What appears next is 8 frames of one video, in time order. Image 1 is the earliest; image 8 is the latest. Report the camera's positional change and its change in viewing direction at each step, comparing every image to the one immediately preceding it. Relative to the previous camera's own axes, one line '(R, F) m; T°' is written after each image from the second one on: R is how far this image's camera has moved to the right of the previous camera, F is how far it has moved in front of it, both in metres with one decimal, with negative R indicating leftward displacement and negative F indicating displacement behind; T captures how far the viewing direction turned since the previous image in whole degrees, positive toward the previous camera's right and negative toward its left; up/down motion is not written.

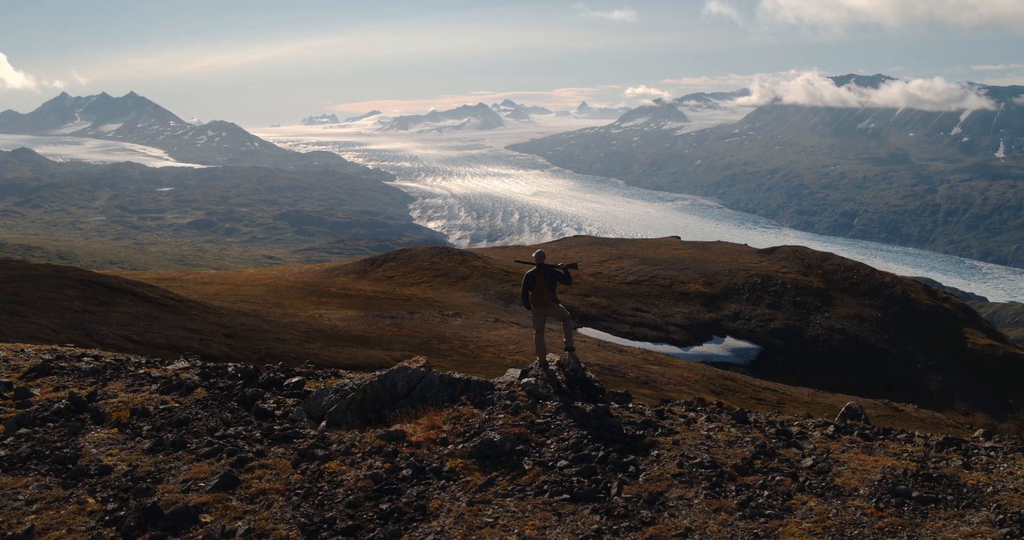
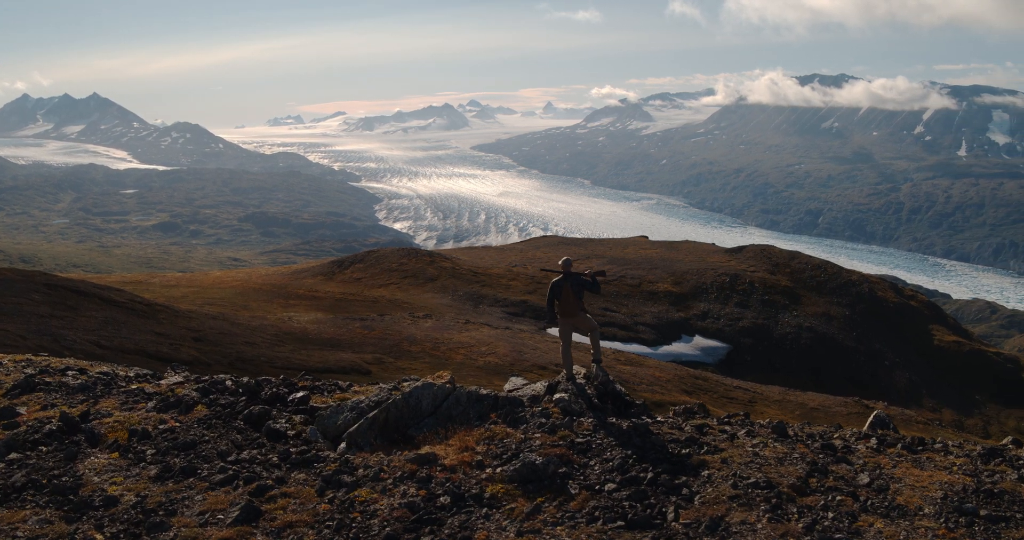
(-0.5, +0.3) m; +2°
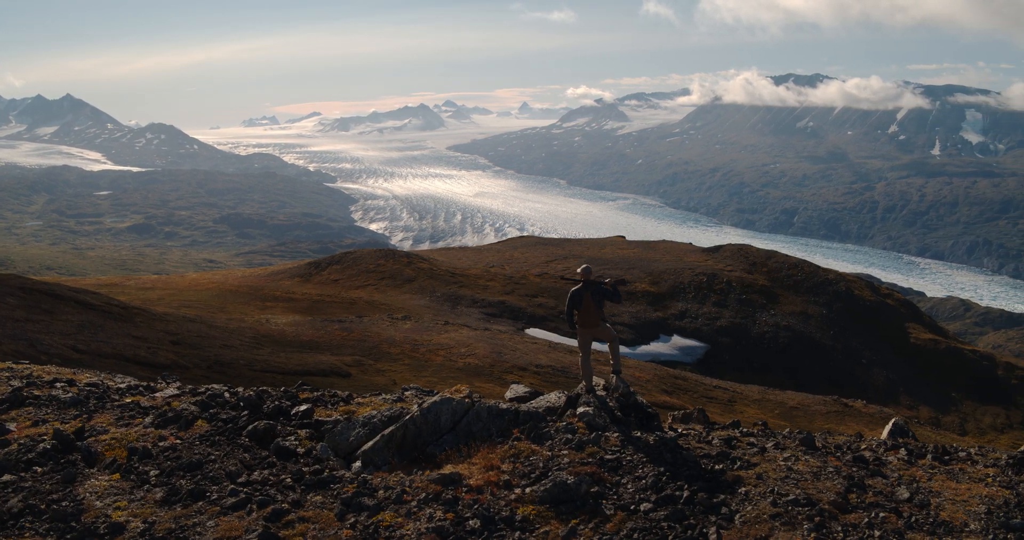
(-0.3, +0.2) m; +1°
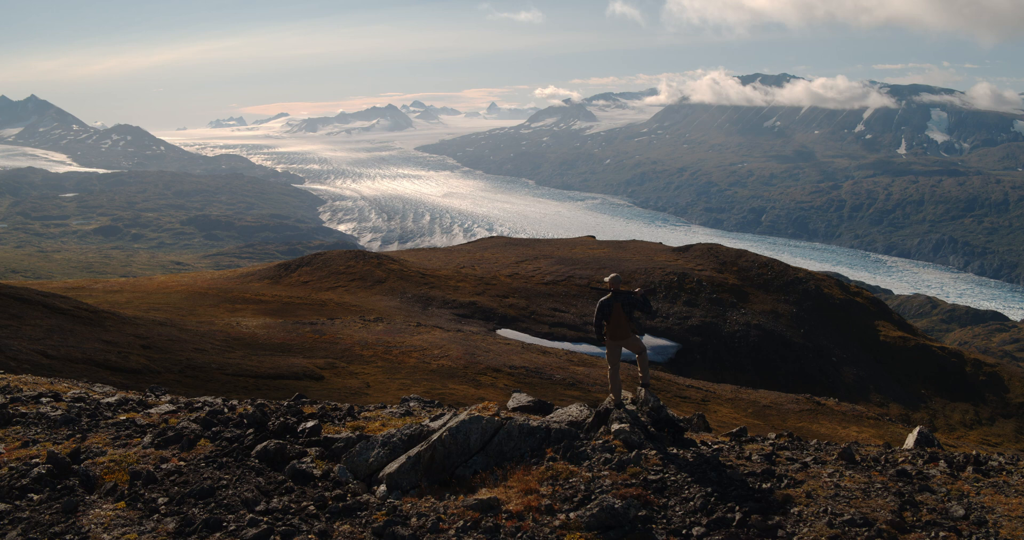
(-0.4, +0.3) m; +2°
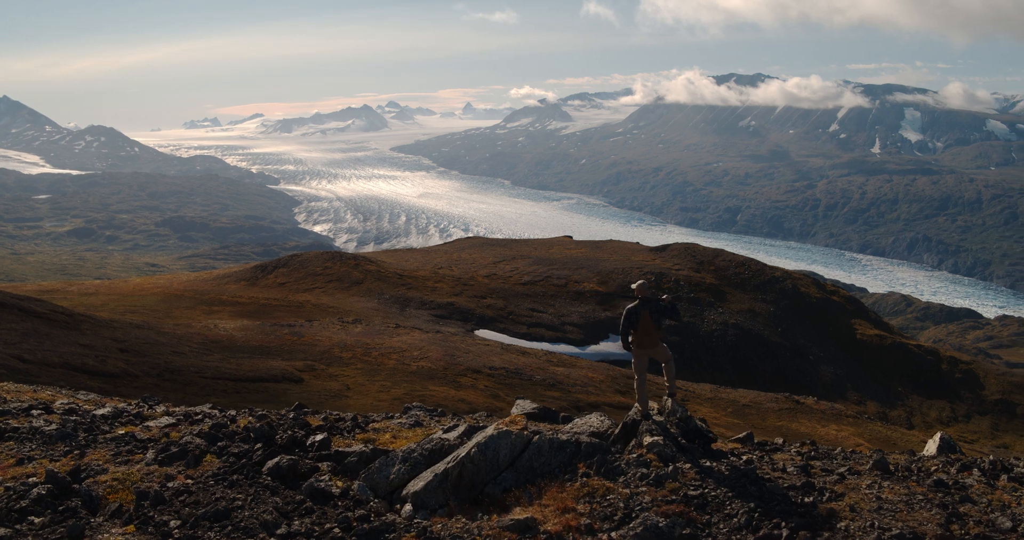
(-0.4, +0.2) m; +1°
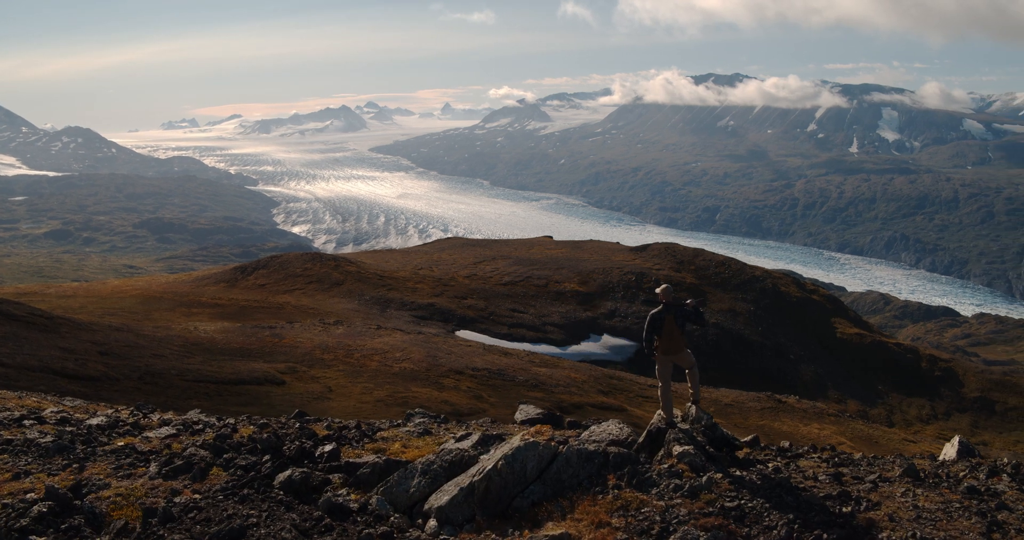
(-0.3, +0.2) m; +1°
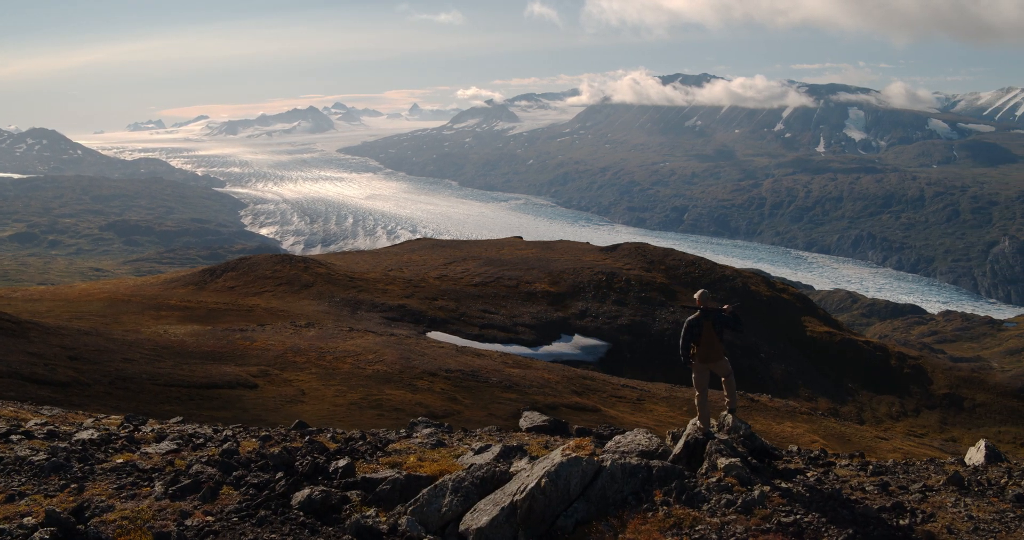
(-0.5, +0.2) m; +2°
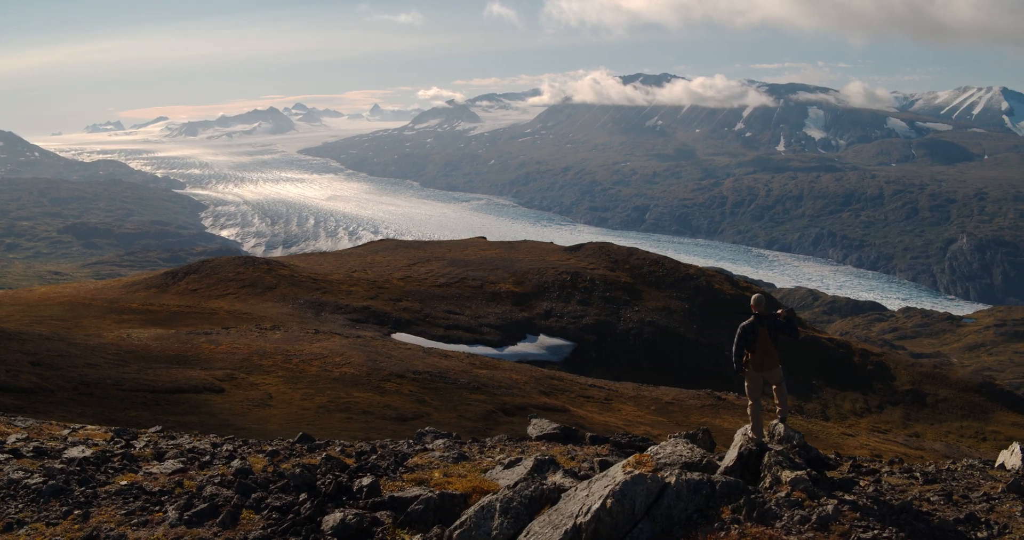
(+0.7, -0.1) m; +3°
